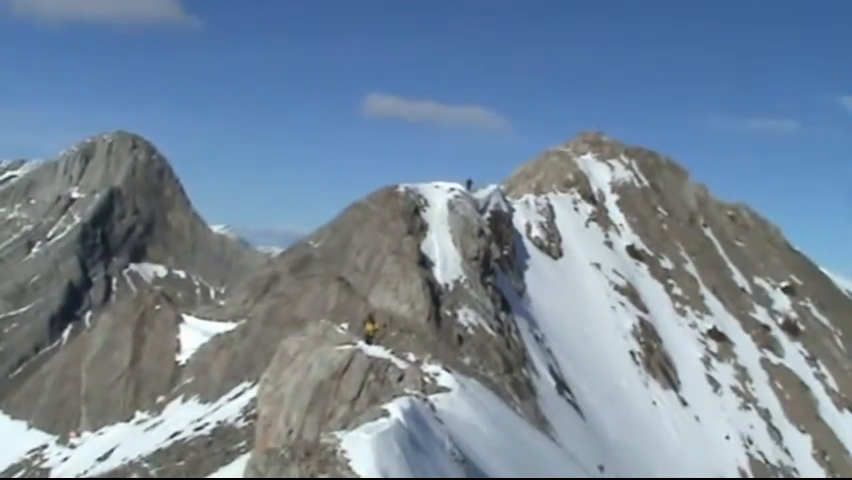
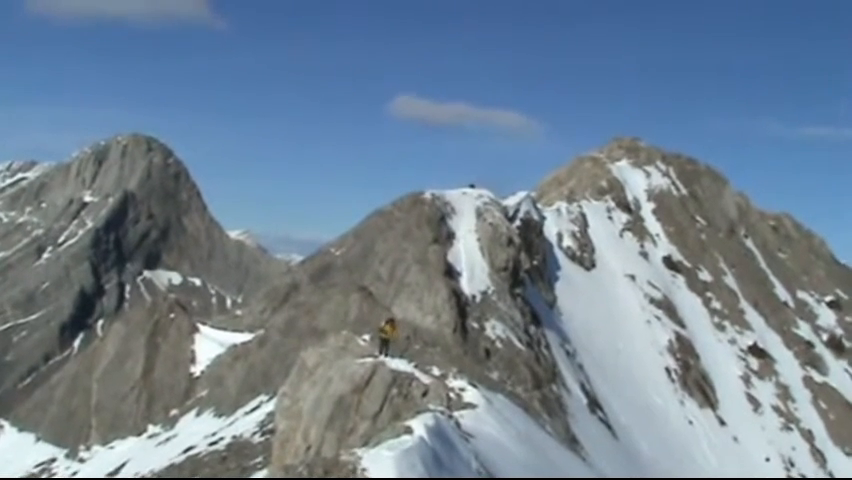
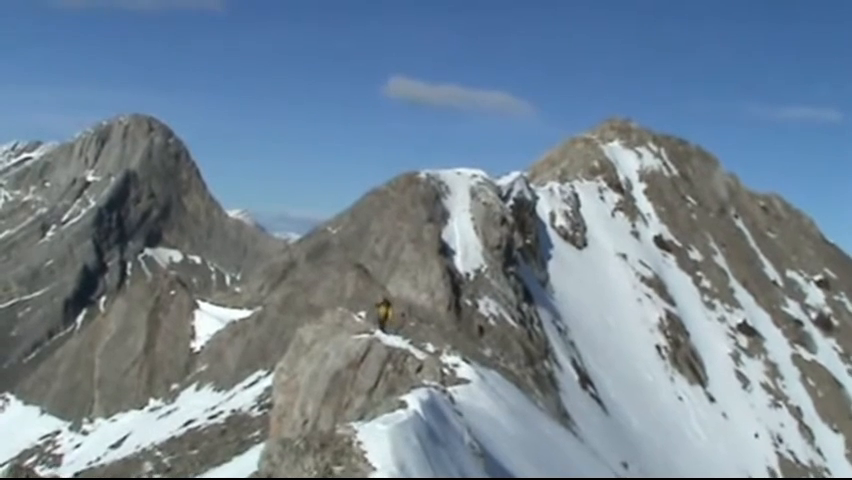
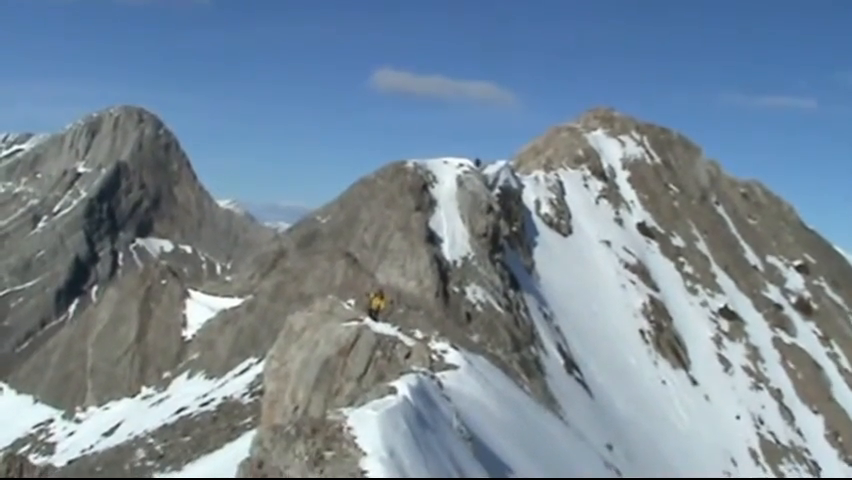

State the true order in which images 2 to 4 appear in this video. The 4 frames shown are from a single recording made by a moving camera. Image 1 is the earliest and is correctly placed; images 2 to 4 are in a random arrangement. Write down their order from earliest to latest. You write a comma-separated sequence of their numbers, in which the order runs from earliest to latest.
4, 3, 2
